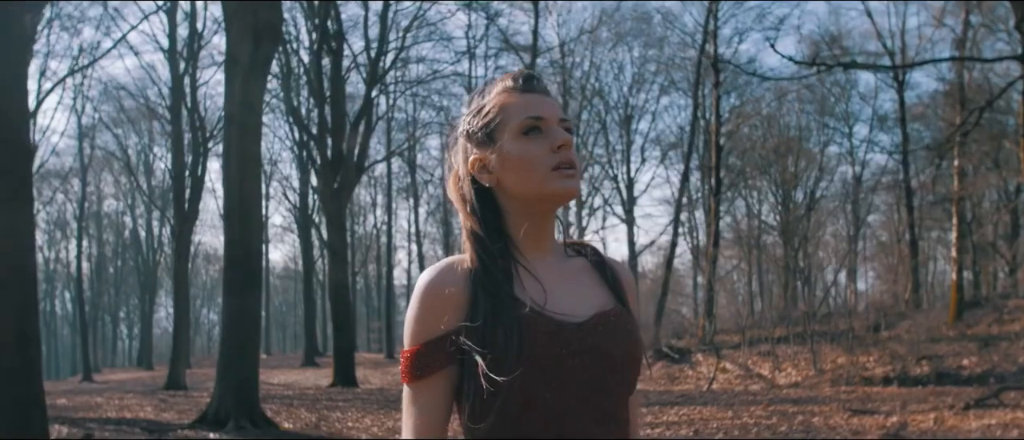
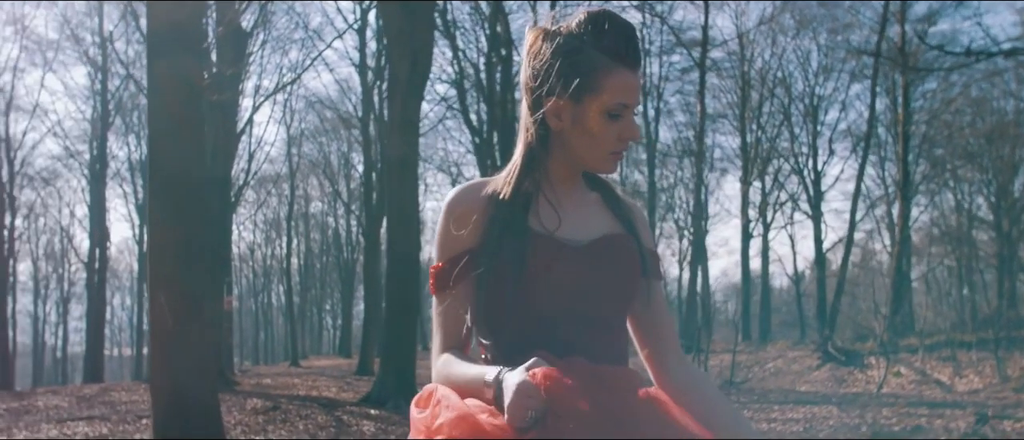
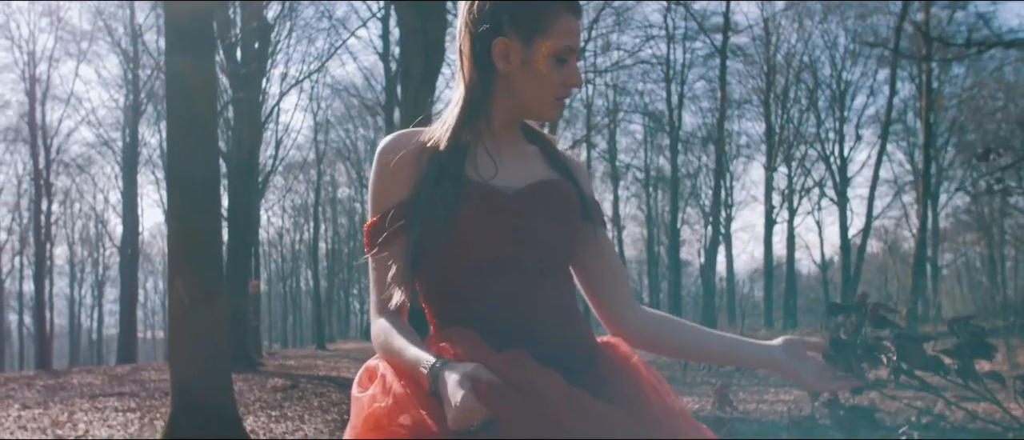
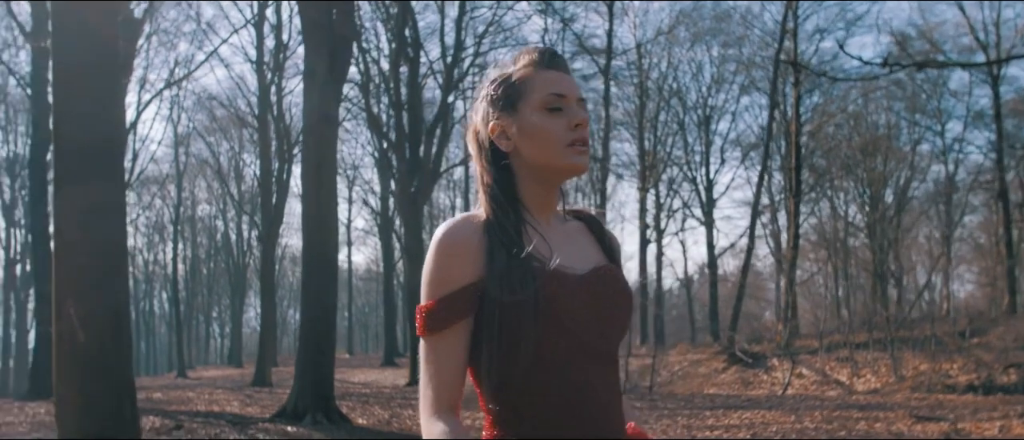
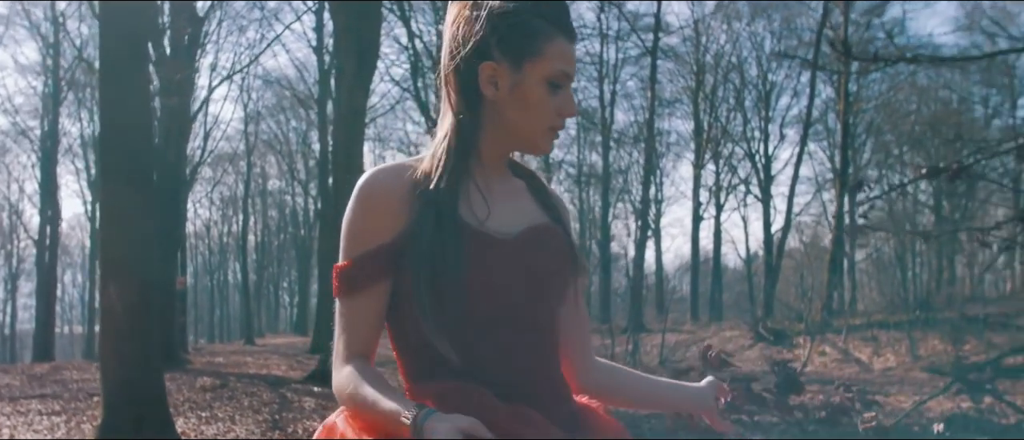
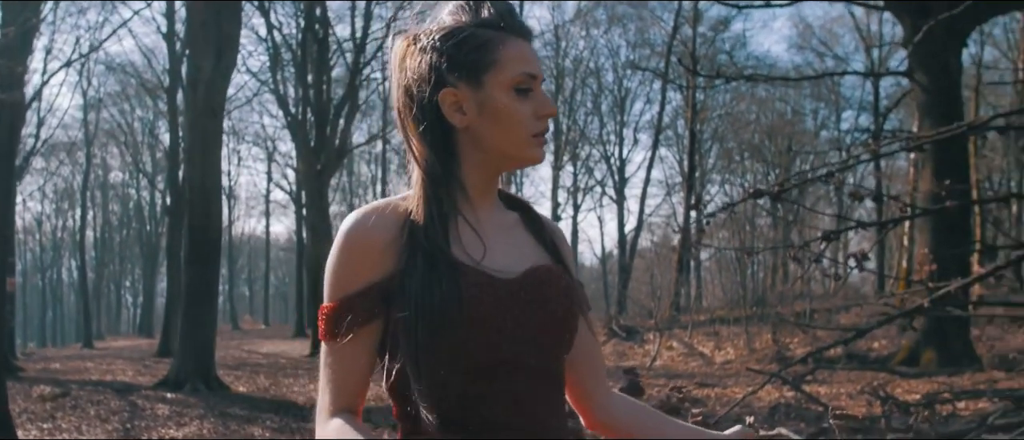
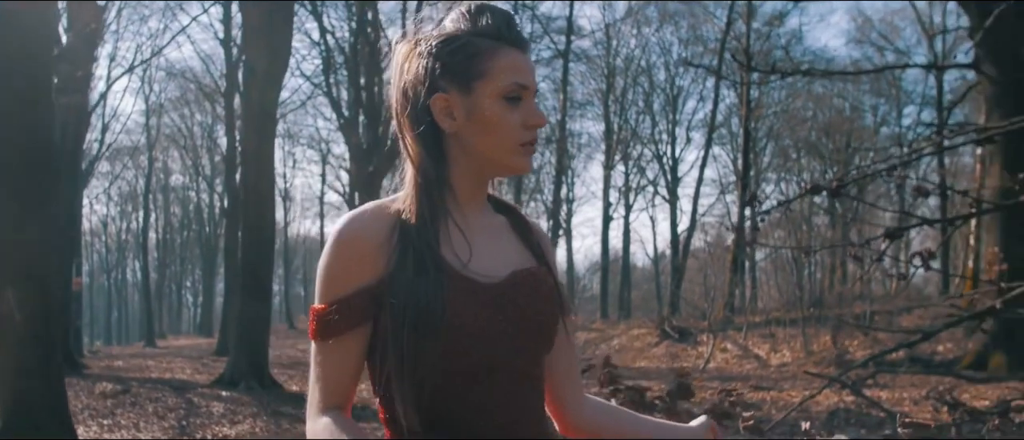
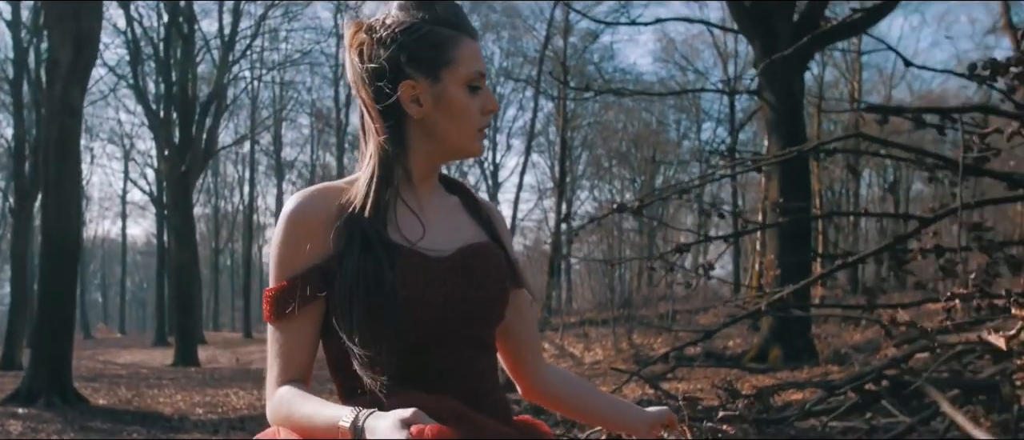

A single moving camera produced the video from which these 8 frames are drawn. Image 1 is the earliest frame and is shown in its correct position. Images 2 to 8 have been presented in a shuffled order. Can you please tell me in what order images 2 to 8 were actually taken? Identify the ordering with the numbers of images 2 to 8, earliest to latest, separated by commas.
4, 2, 3, 5, 7, 6, 8
